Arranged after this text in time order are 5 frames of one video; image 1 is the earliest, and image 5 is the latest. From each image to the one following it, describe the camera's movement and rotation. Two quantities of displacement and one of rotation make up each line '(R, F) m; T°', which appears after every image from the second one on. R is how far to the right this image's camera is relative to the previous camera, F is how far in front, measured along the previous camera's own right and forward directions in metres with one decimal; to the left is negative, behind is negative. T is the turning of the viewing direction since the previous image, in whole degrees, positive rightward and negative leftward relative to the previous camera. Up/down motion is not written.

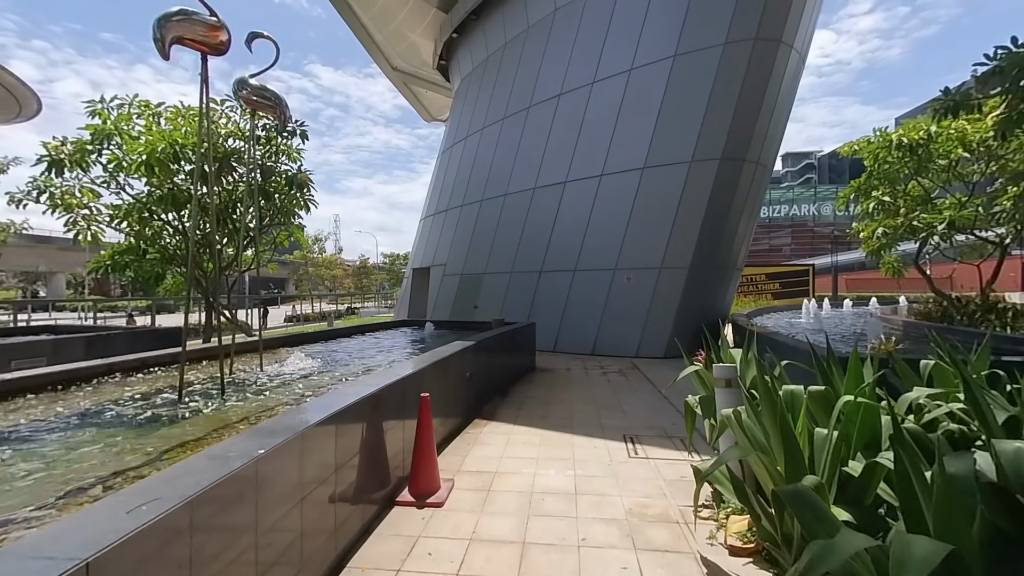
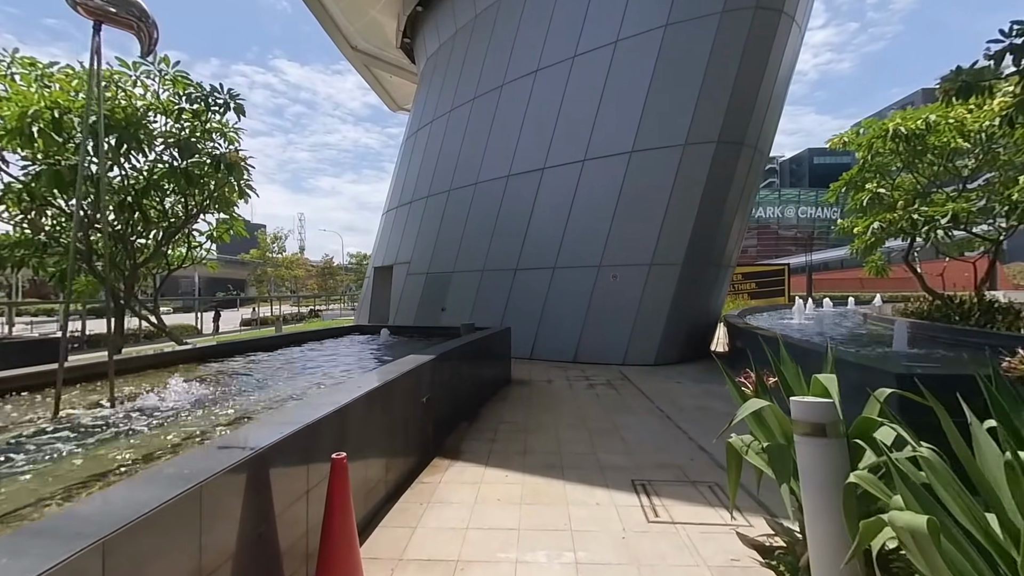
(0.0, +1.4) m; +4°
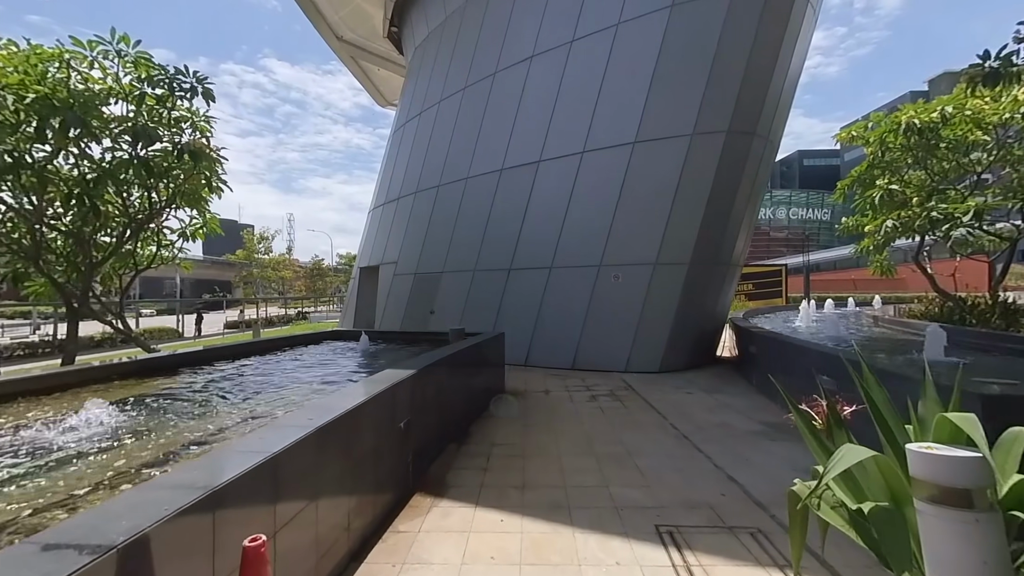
(0.0, +0.7) m; +1°
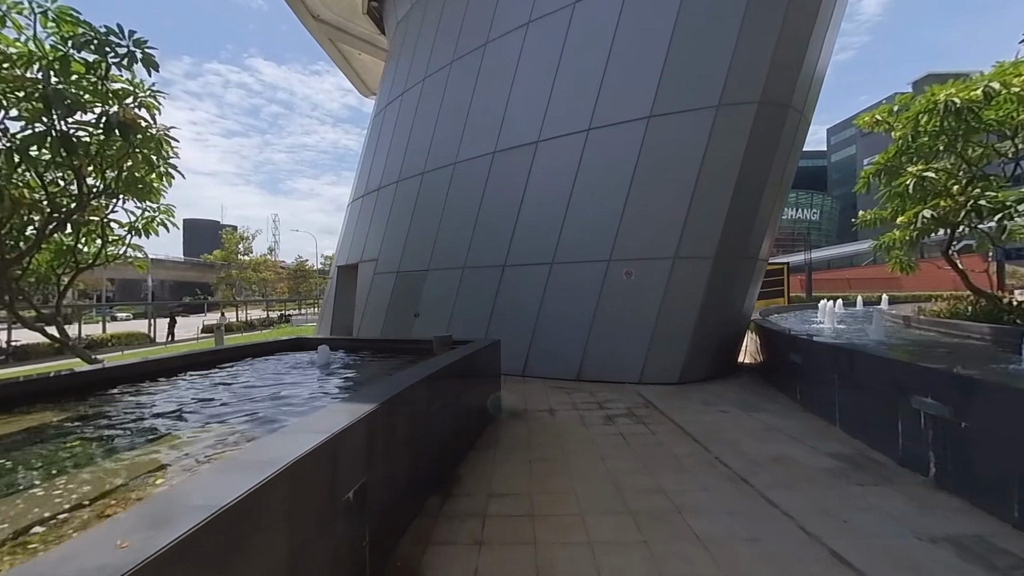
(-0.1, +1.3) m; +1°
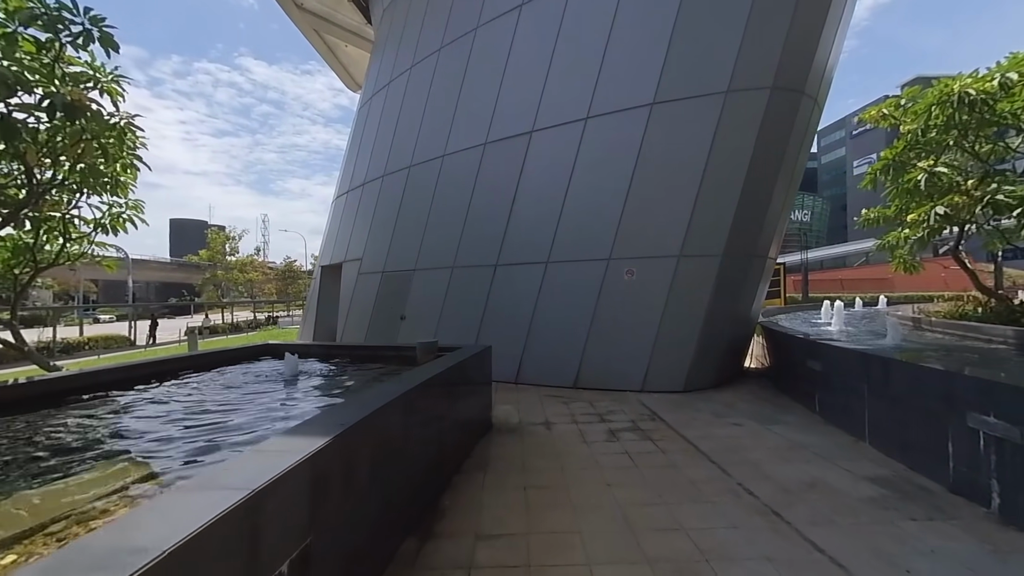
(0.0, +0.6) m; +1°
